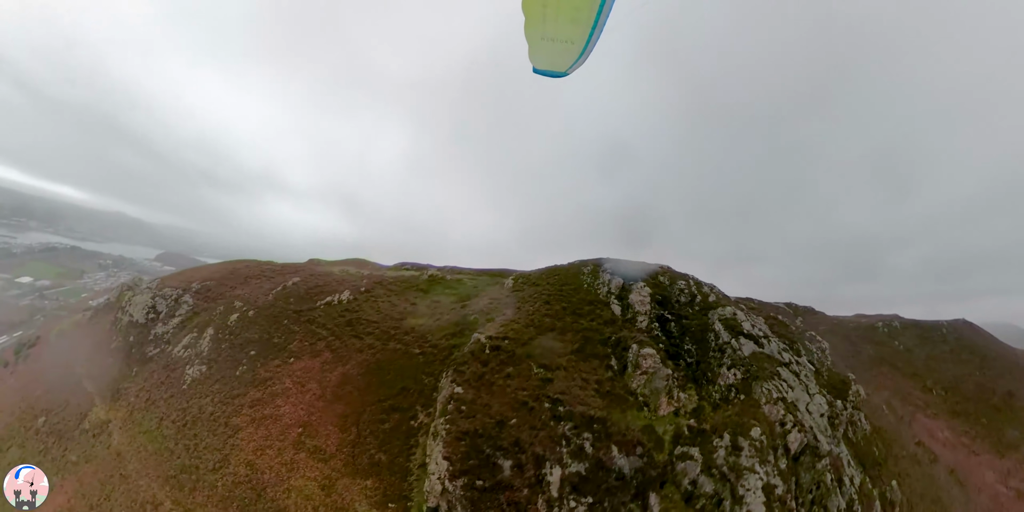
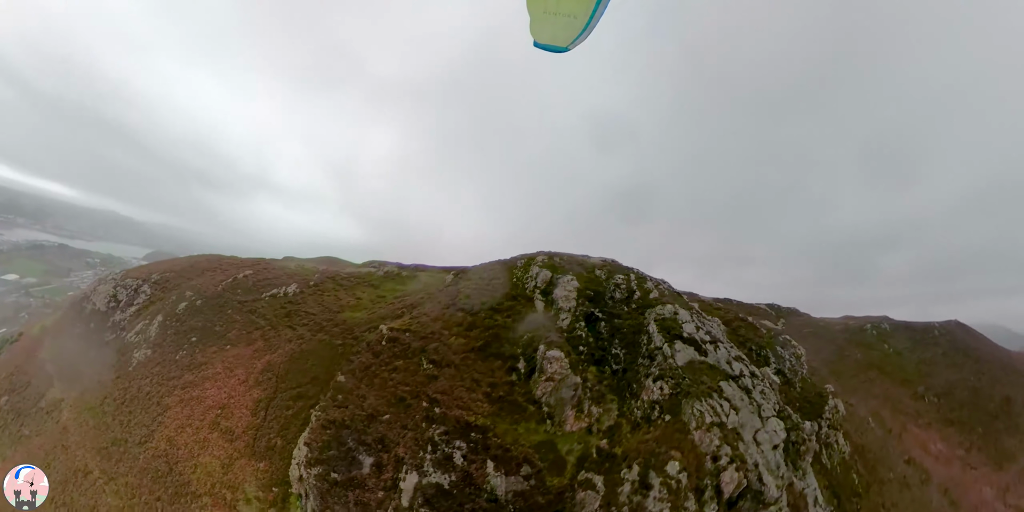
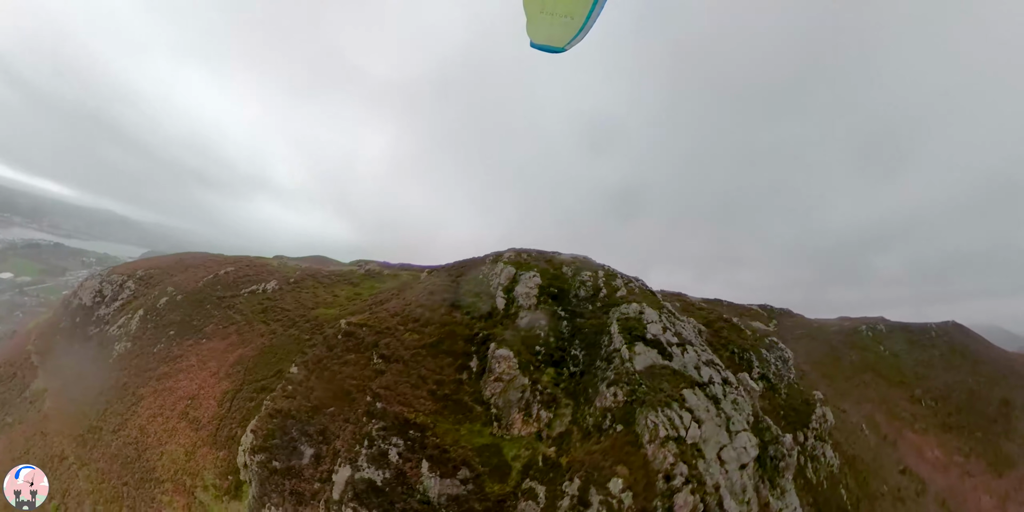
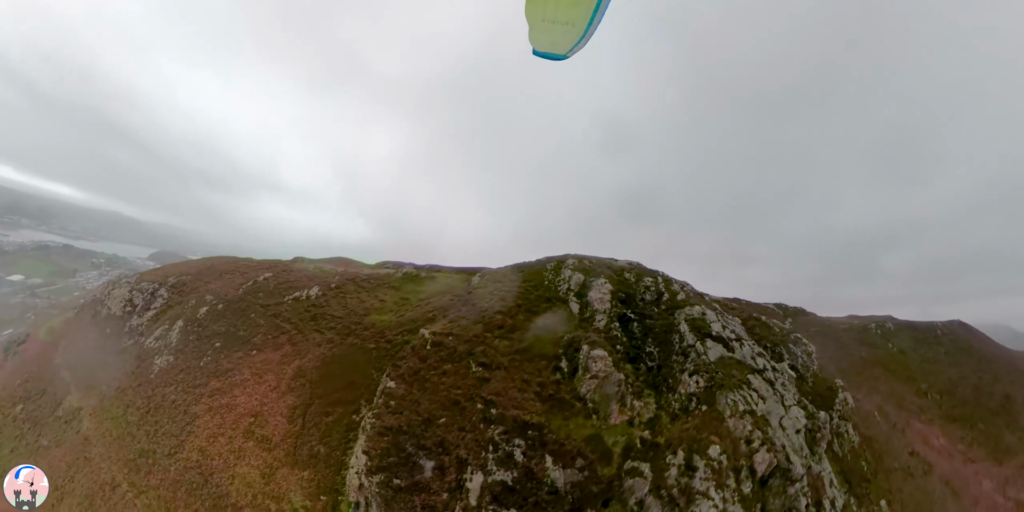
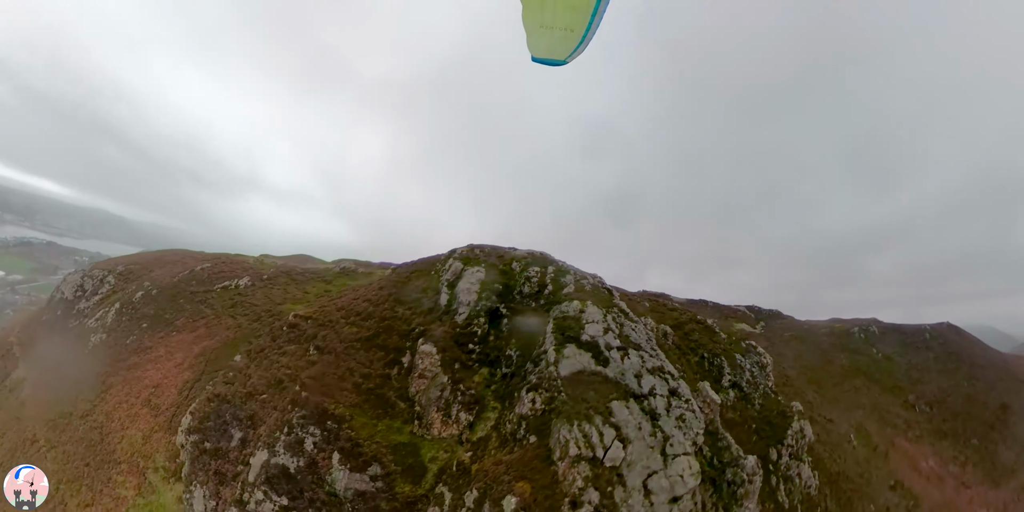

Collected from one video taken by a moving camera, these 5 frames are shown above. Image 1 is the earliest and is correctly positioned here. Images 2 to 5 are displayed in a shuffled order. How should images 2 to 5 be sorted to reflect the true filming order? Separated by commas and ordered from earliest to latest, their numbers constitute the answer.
4, 2, 3, 5
